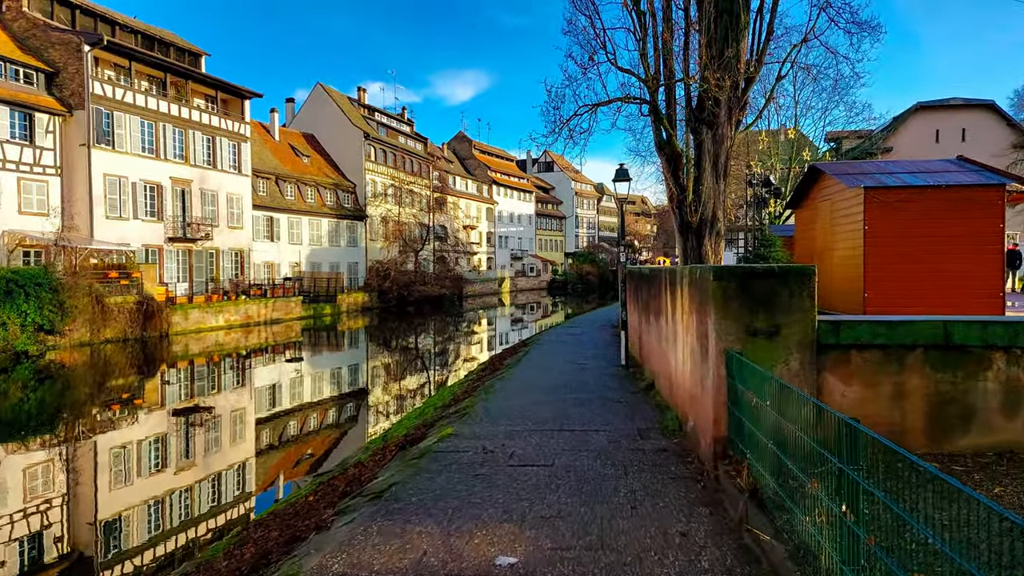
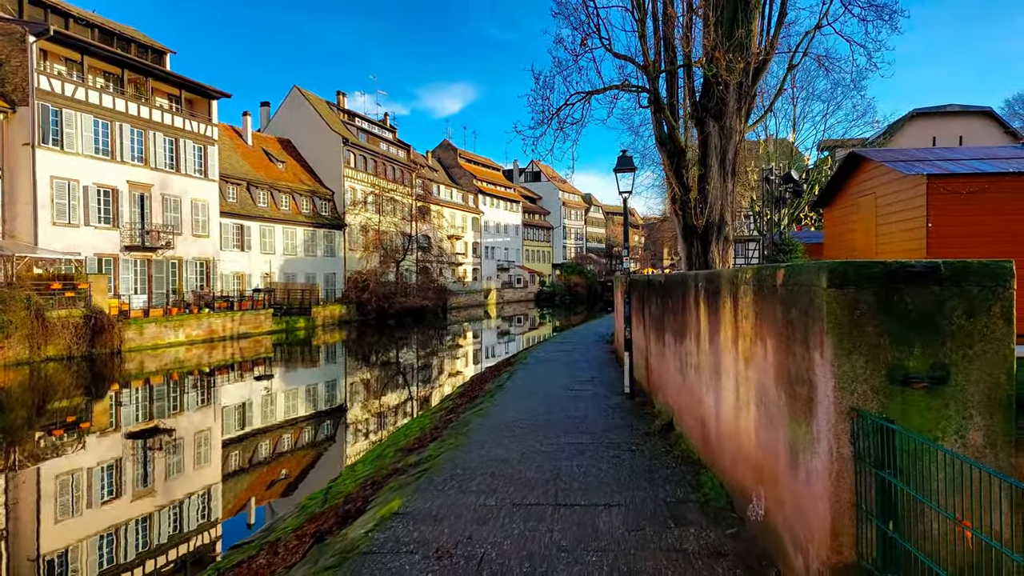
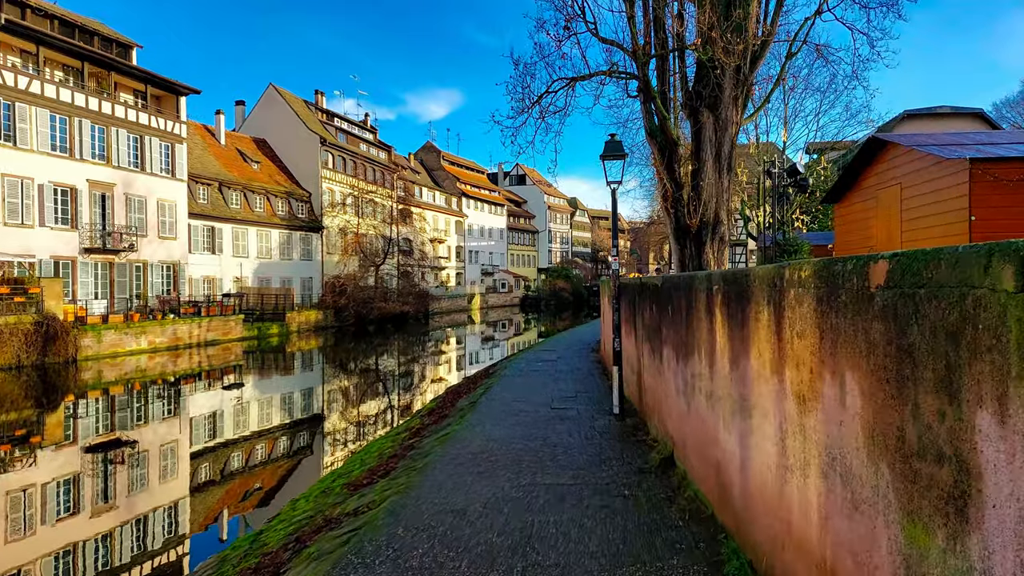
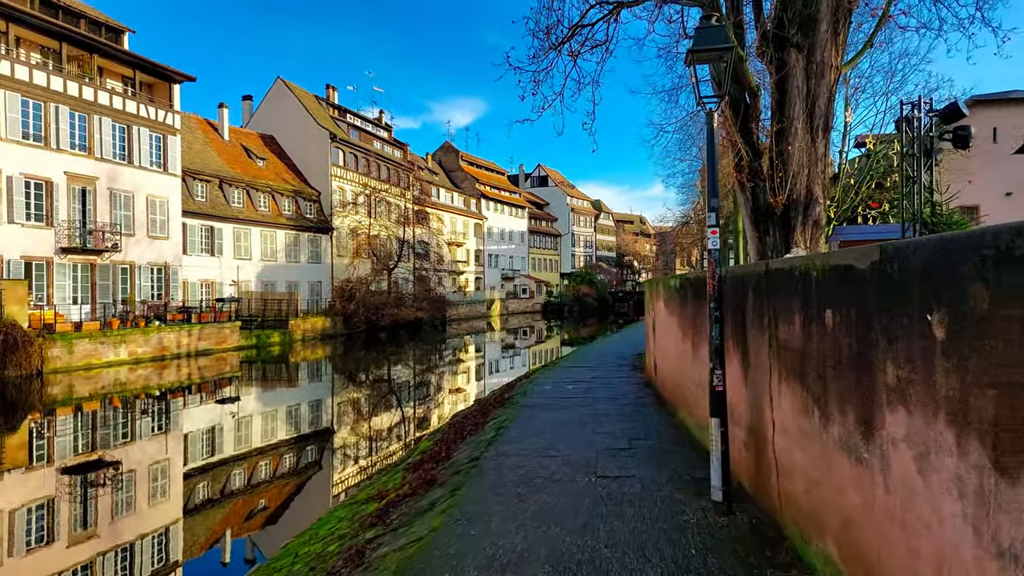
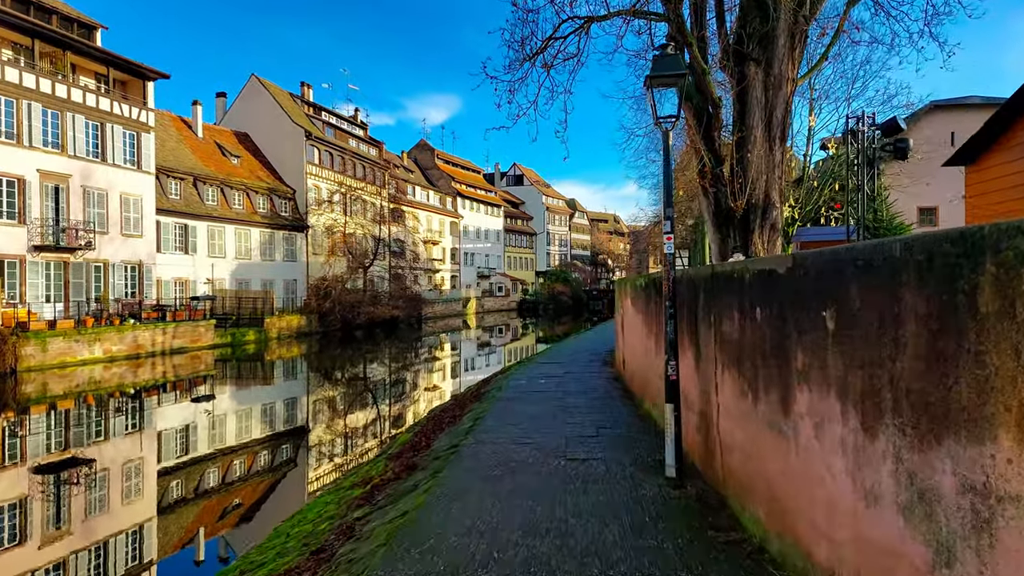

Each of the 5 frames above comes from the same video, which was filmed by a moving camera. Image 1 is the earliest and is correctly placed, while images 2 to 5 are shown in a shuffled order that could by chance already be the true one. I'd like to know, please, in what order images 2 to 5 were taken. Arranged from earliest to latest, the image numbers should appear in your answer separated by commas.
2, 3, 5, 4
